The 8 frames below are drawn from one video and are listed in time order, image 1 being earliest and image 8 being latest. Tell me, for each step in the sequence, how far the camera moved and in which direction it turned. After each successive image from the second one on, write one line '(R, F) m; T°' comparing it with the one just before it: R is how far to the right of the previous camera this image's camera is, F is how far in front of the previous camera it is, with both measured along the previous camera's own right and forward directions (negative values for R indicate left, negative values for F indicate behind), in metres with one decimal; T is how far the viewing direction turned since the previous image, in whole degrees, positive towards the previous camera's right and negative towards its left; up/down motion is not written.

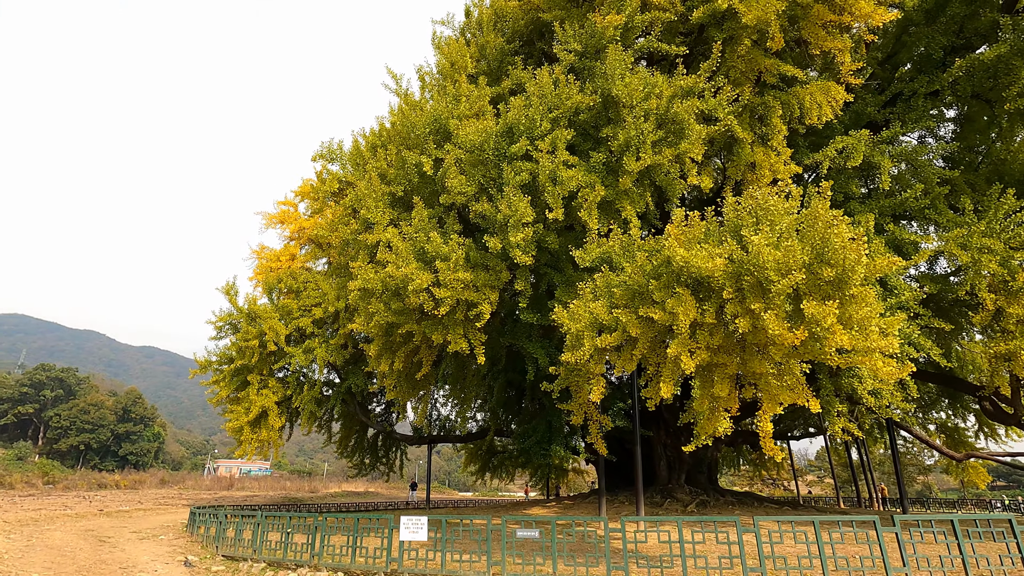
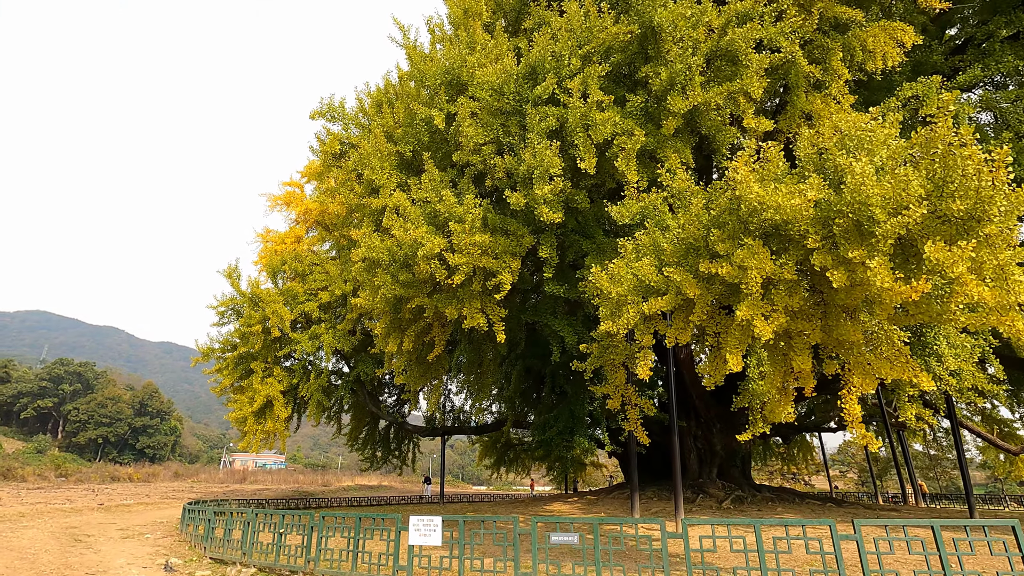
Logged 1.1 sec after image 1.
(-0.2, +1.1) m; -1°
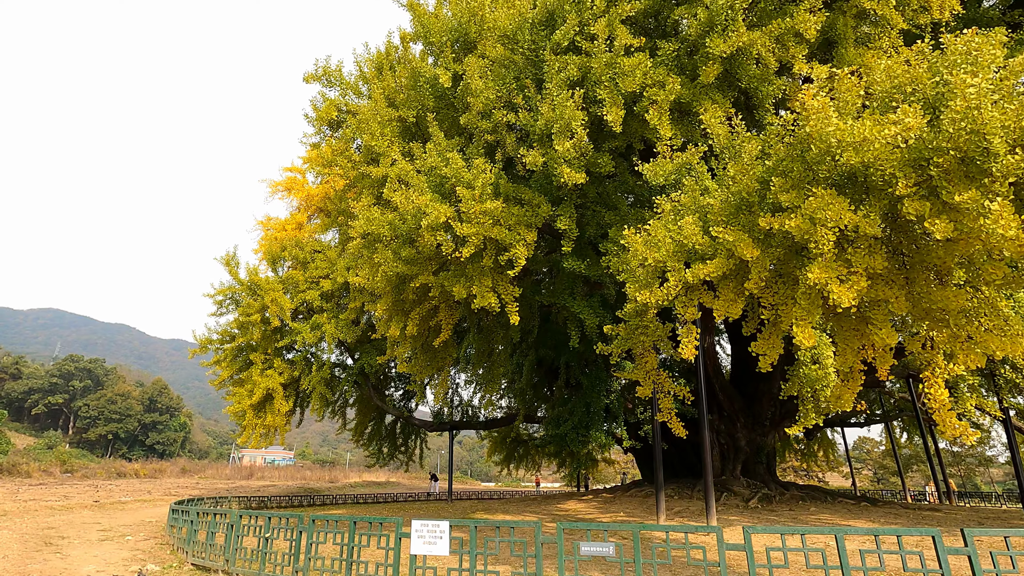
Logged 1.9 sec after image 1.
(-0.1, +0.8) m; -1°
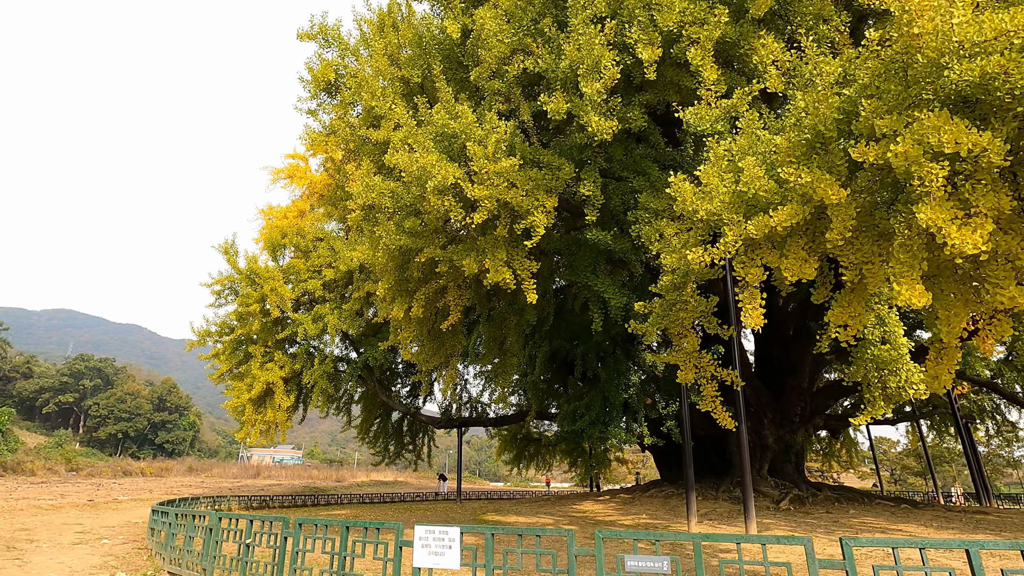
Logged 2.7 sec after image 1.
(-0.1, +0.8) m; -1°
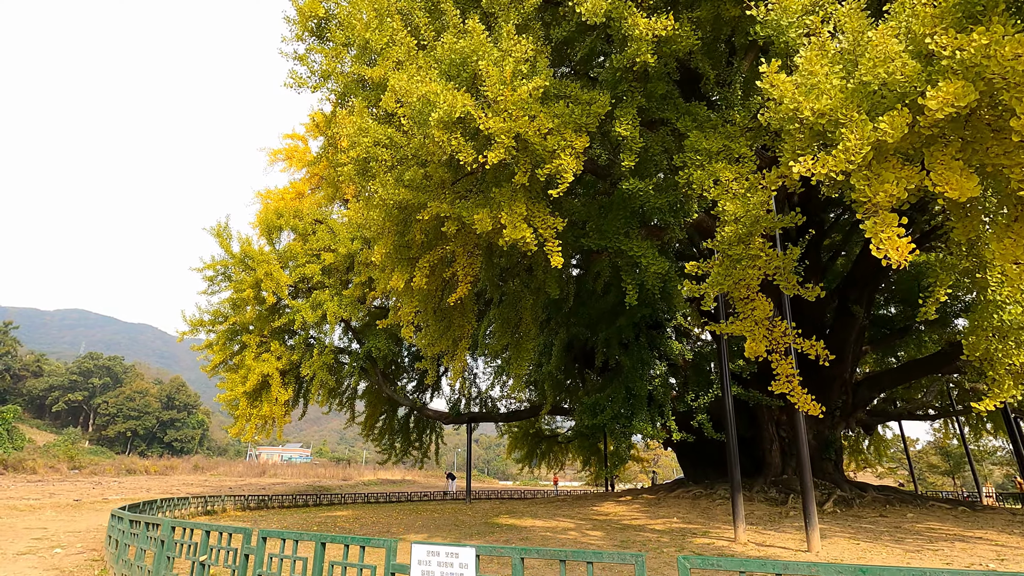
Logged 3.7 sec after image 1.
(-0.1, +1.1) m; -1°
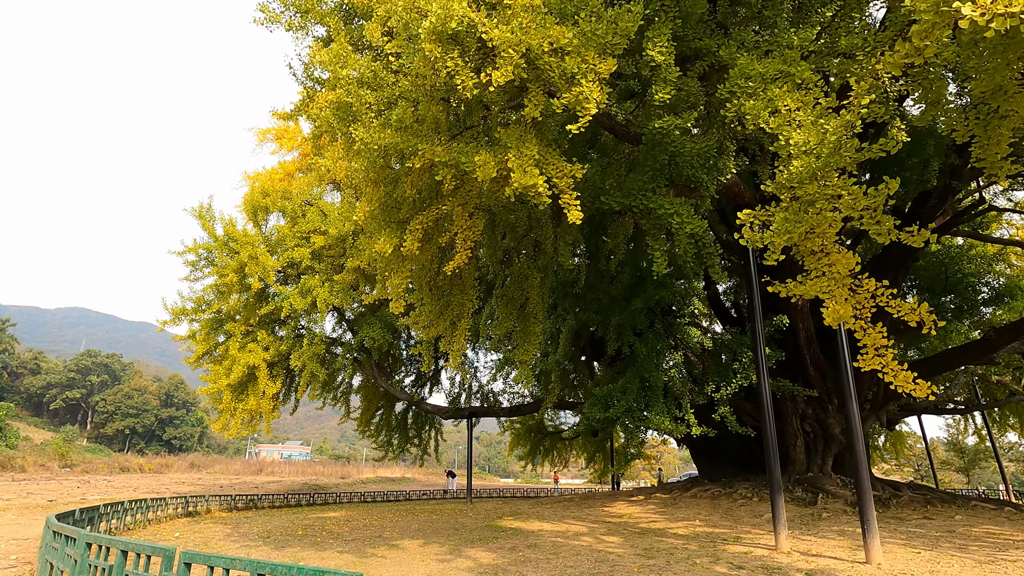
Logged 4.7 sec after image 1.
(-0.1, +0.9) m; 0°
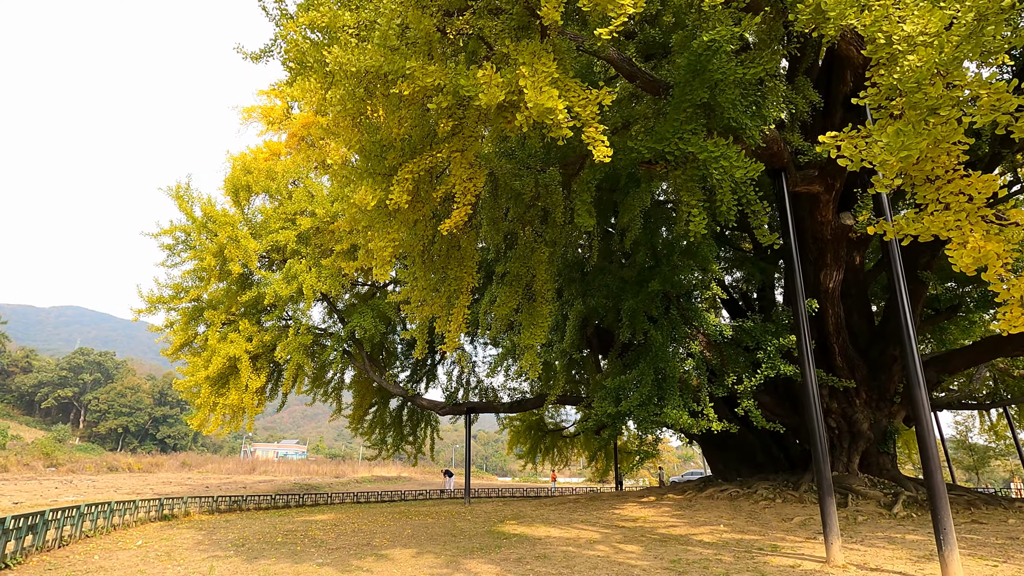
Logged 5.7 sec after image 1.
(-0.1, +0.9) m; 0°
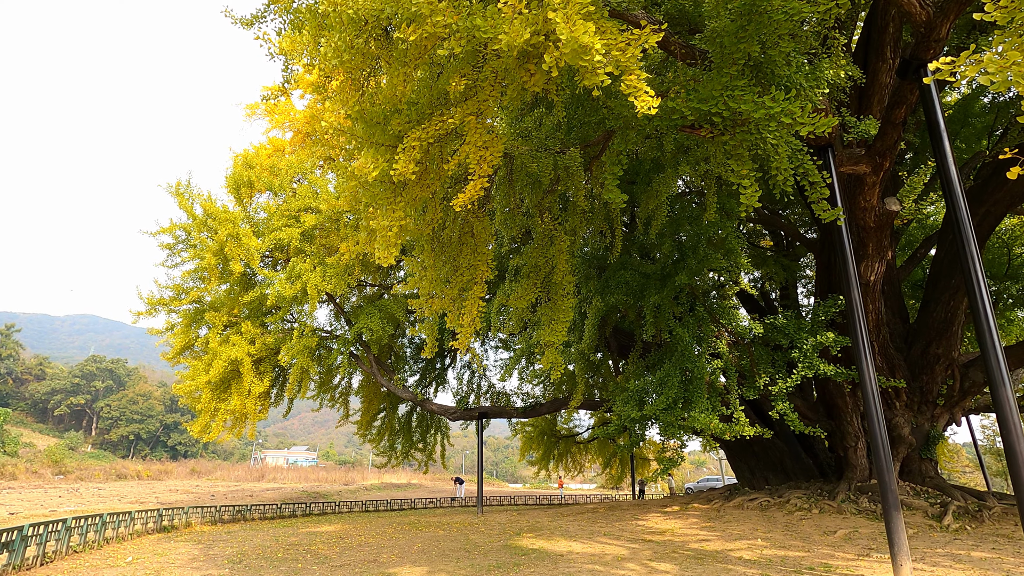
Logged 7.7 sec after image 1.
(-0.1, +0.6) m; -1°
